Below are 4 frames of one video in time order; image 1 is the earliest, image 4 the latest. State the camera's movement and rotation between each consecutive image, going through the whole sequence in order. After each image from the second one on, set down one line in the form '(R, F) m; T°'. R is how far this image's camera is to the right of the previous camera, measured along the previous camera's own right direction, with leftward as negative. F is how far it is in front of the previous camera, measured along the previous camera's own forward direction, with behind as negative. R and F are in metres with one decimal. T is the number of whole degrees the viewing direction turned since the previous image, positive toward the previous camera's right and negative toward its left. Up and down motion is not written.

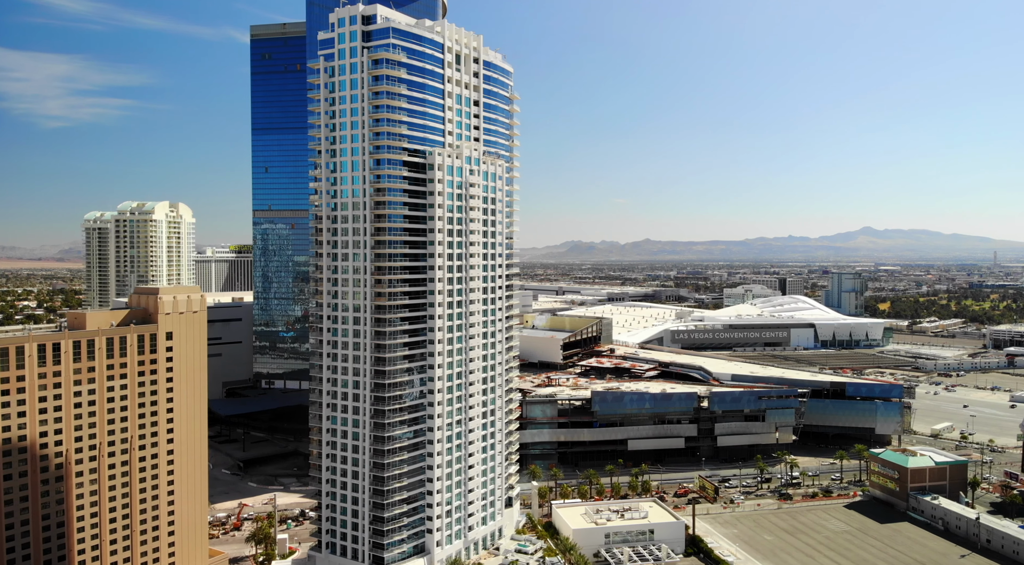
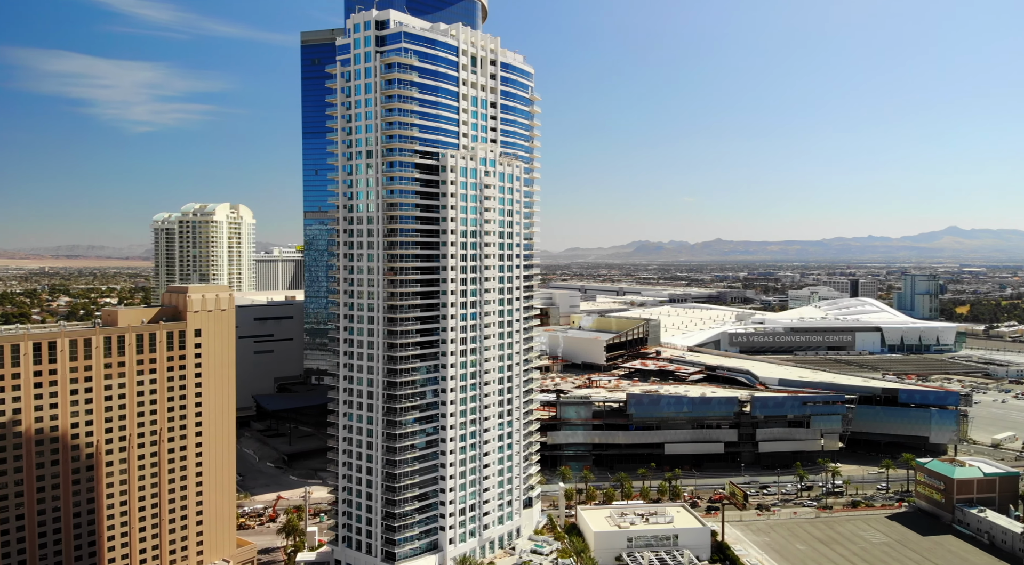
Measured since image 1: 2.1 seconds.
(+3.3, 0.0) m; -4°
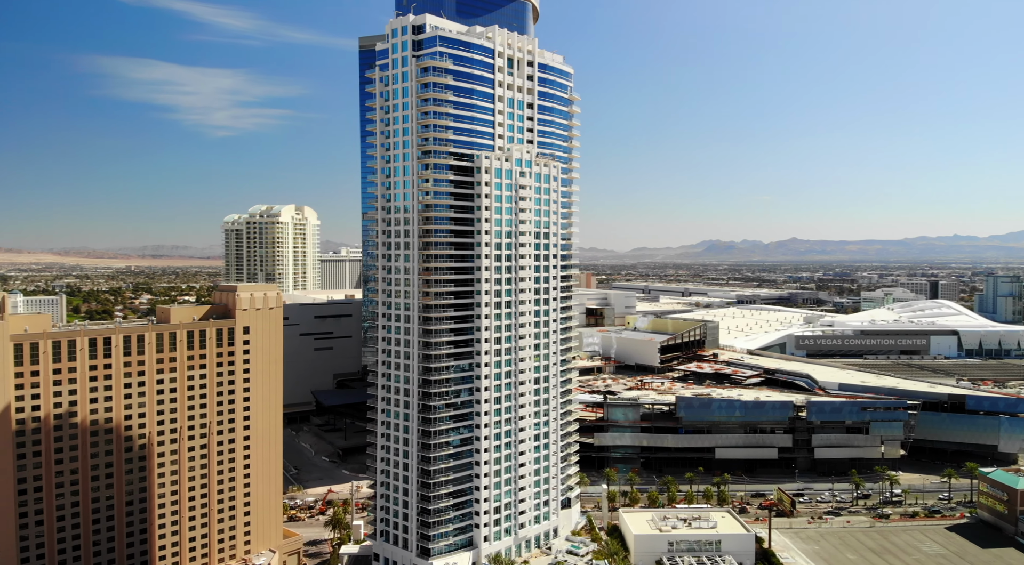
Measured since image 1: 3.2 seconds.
(+1.9, -0.1) m; -5°
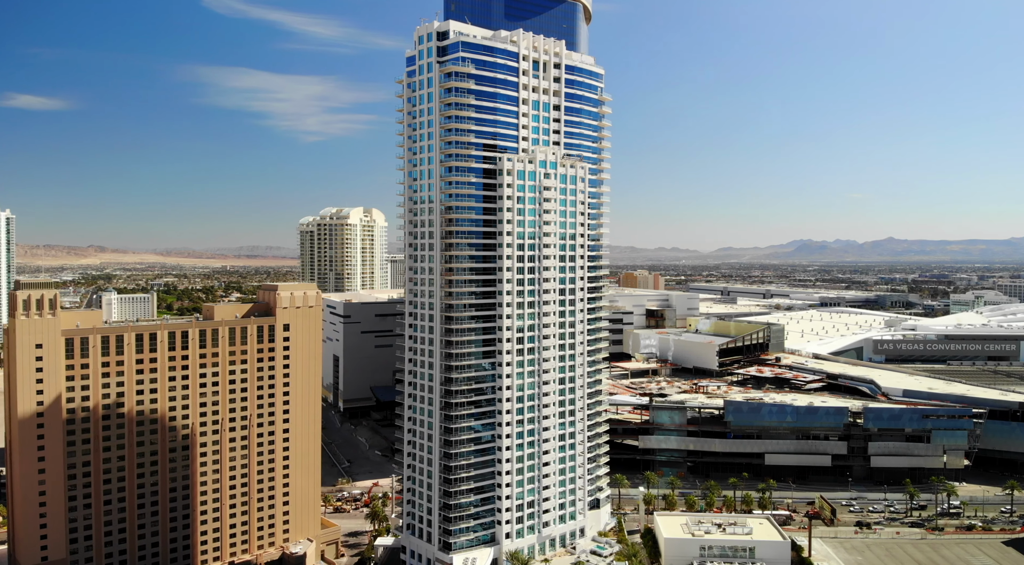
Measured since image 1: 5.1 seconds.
(+3.4, -0.7) m; -5°
